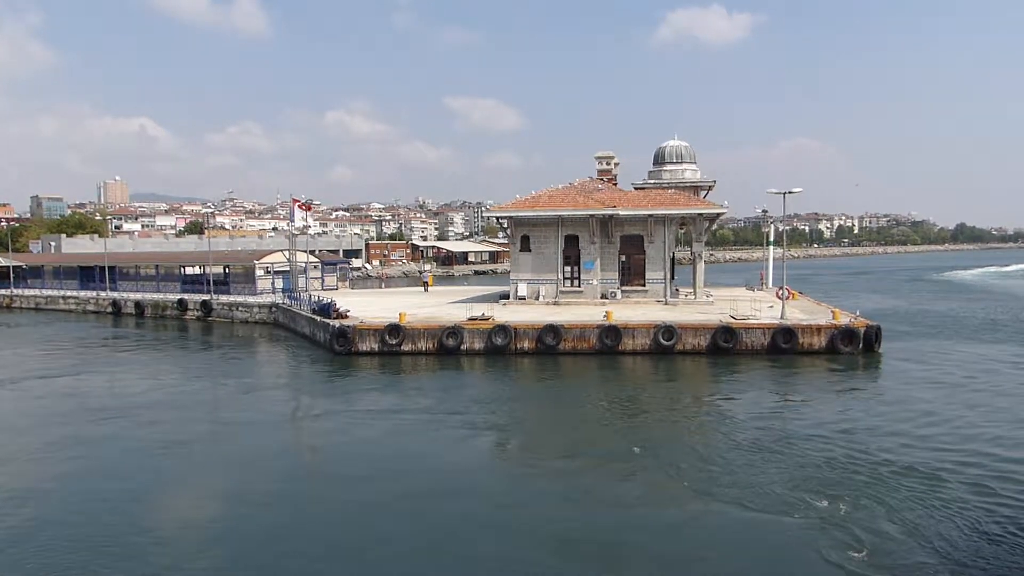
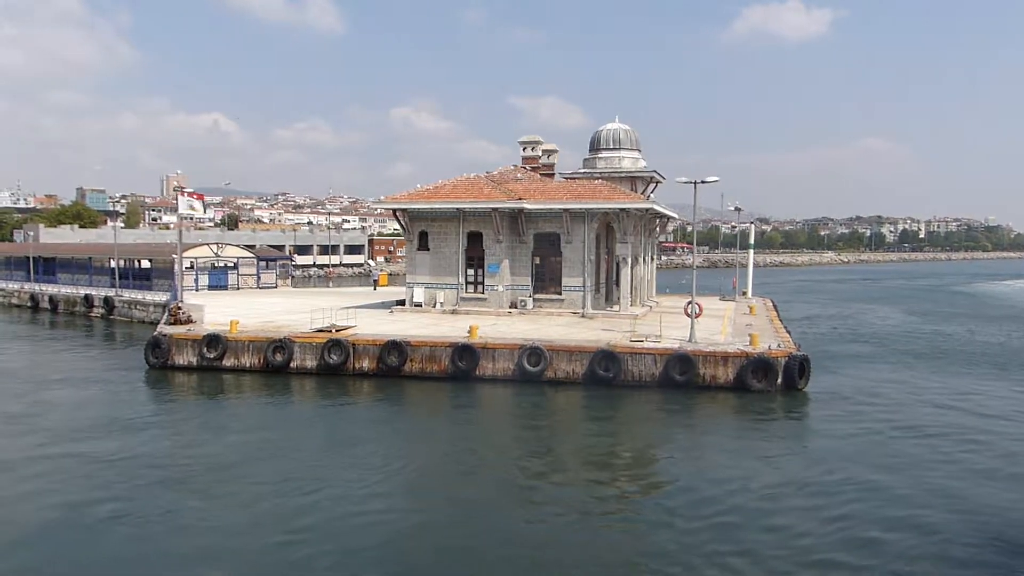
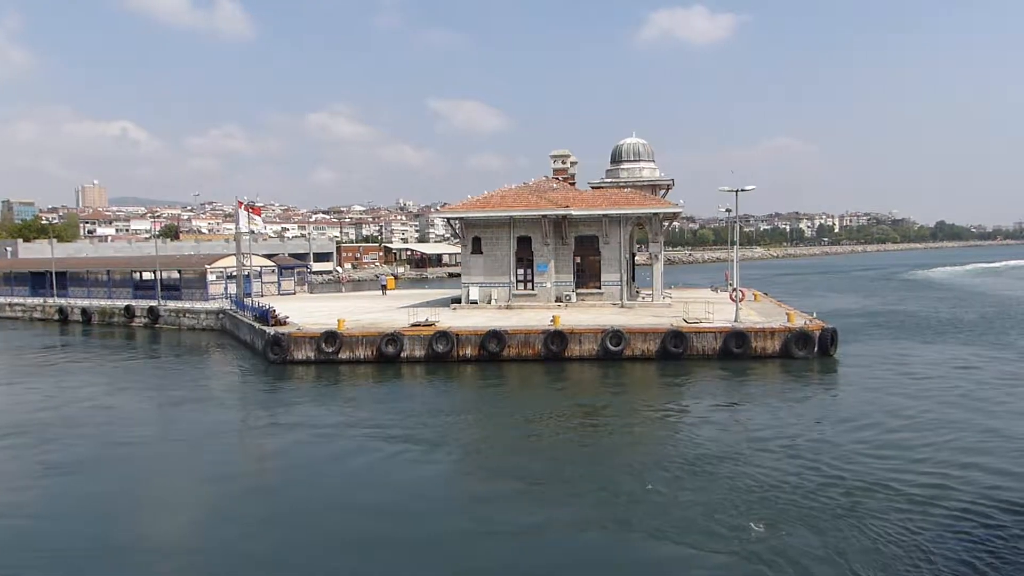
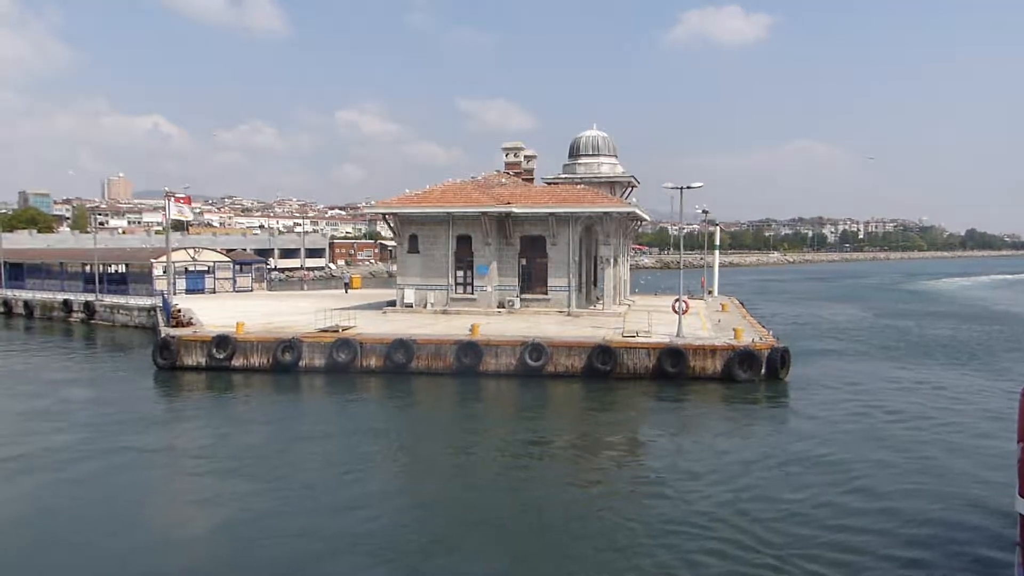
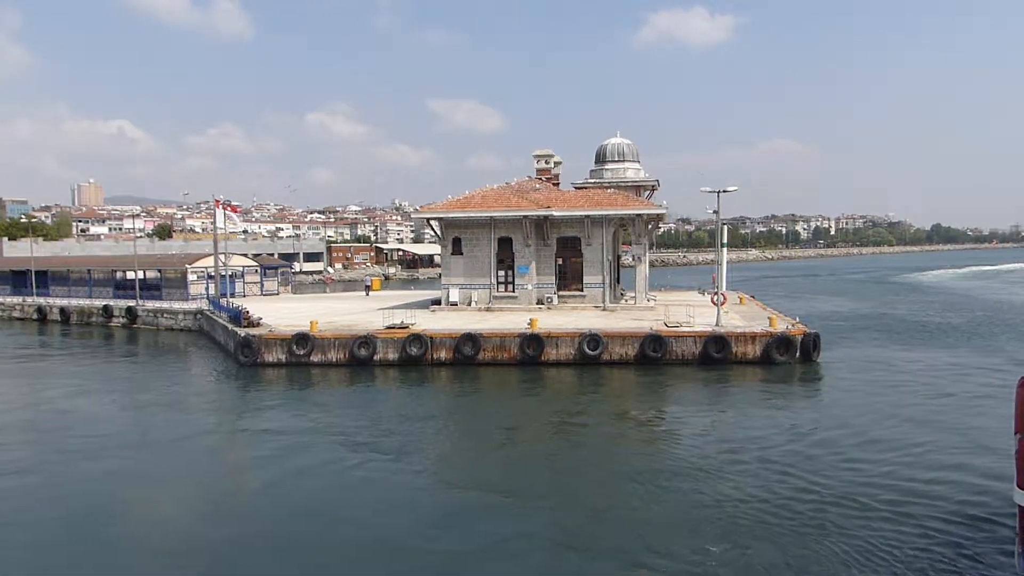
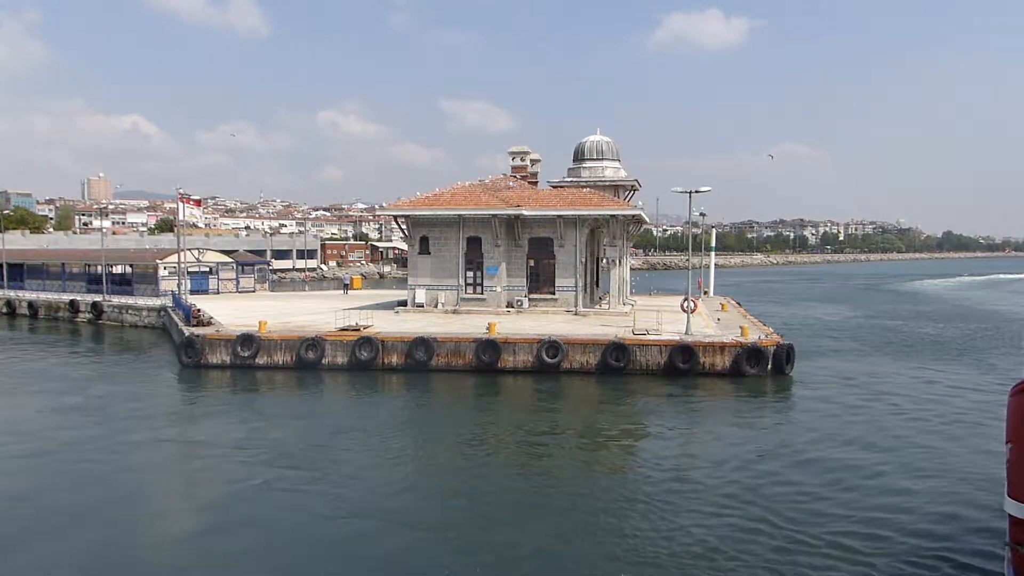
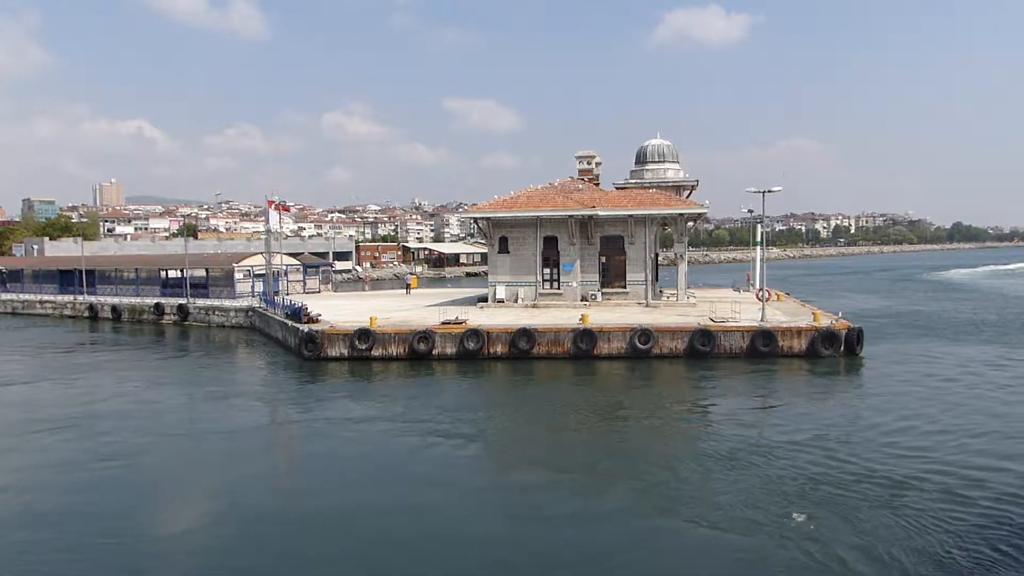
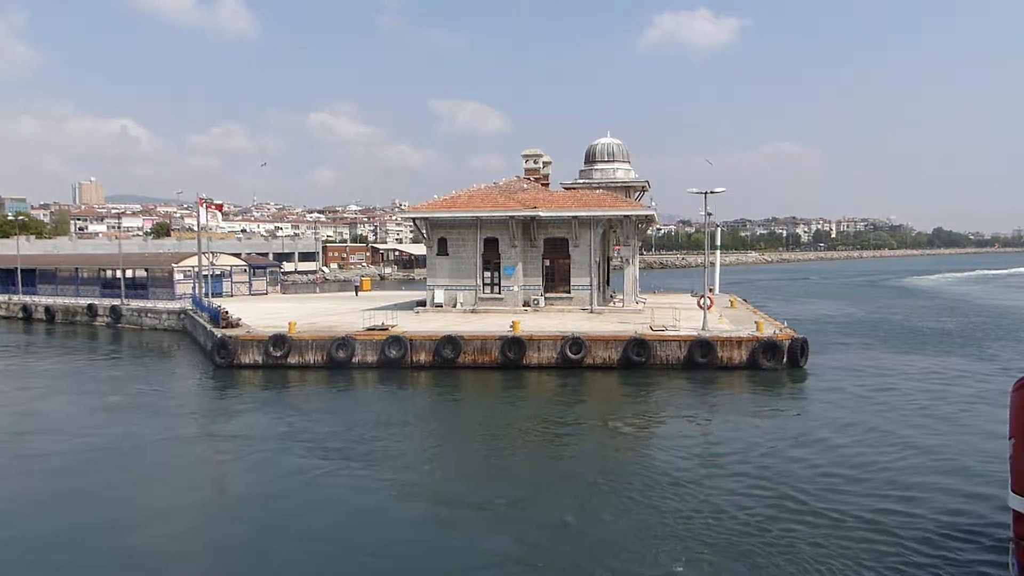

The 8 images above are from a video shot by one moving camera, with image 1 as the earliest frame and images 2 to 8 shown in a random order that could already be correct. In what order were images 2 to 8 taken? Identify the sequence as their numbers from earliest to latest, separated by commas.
7, 3, 5, 8, 6, 4, 2
